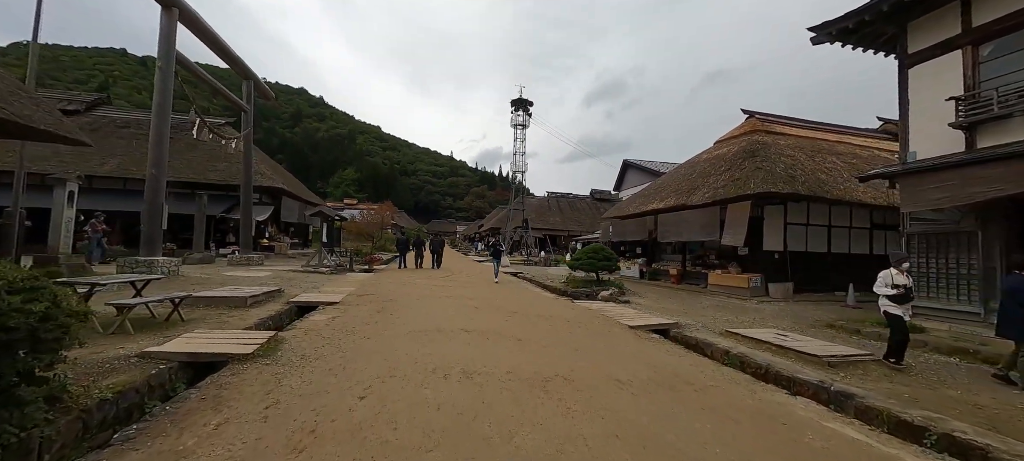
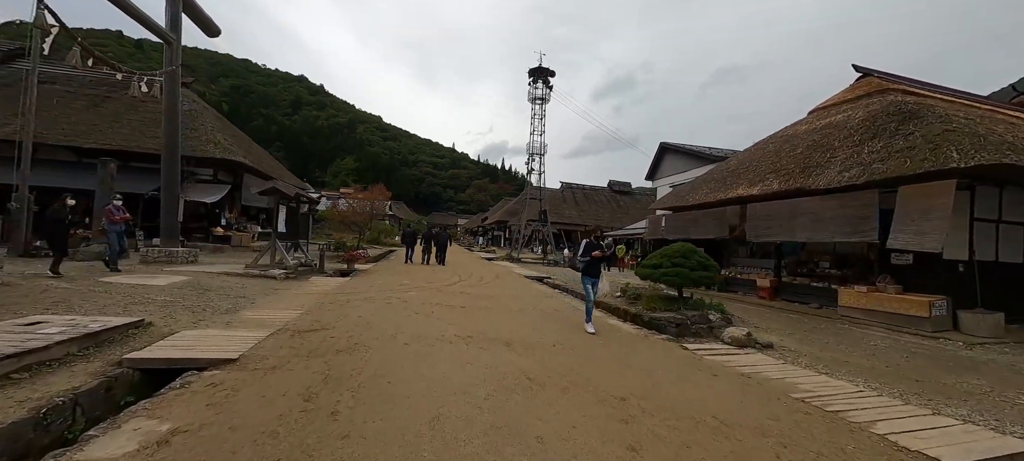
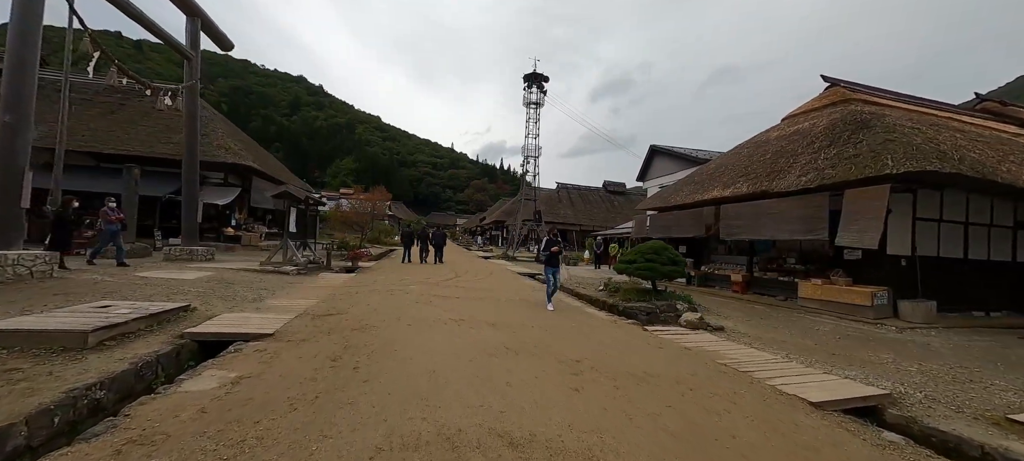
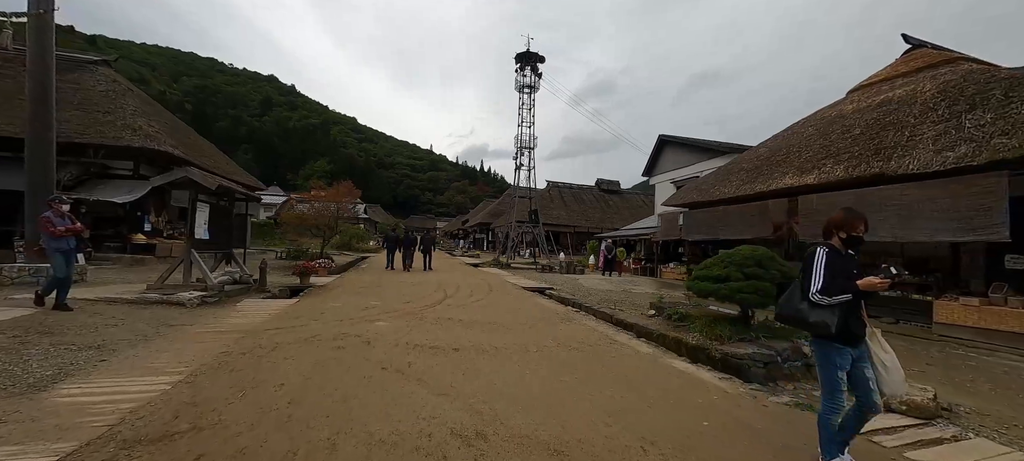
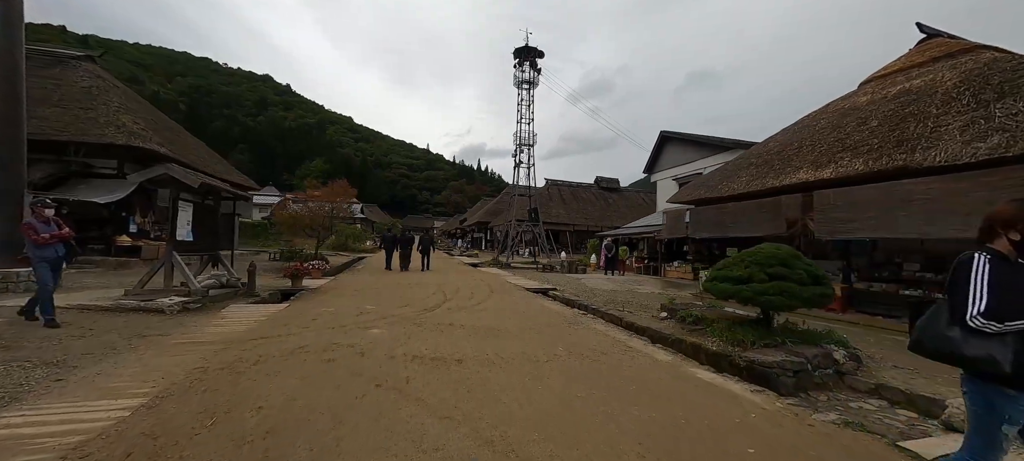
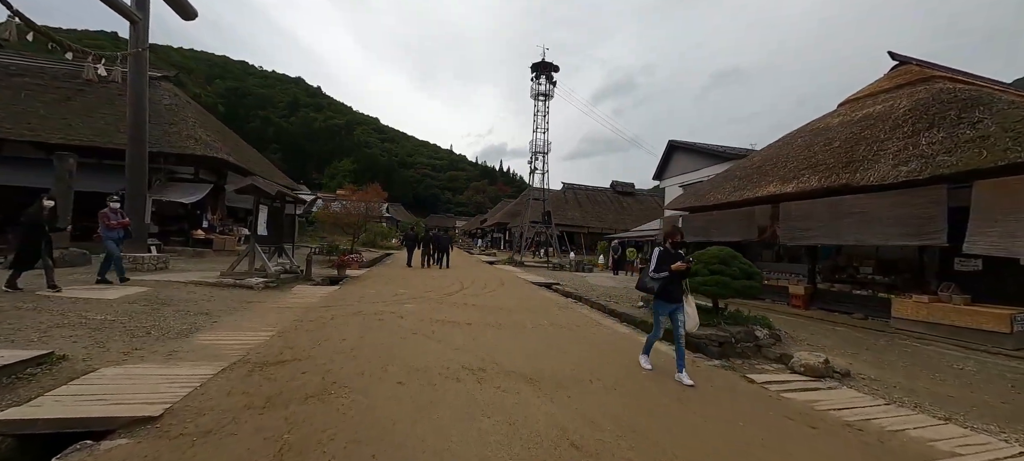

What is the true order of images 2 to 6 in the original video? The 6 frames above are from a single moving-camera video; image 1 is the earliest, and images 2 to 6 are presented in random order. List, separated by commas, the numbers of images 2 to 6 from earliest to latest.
3, 2, 6, 4, 5
